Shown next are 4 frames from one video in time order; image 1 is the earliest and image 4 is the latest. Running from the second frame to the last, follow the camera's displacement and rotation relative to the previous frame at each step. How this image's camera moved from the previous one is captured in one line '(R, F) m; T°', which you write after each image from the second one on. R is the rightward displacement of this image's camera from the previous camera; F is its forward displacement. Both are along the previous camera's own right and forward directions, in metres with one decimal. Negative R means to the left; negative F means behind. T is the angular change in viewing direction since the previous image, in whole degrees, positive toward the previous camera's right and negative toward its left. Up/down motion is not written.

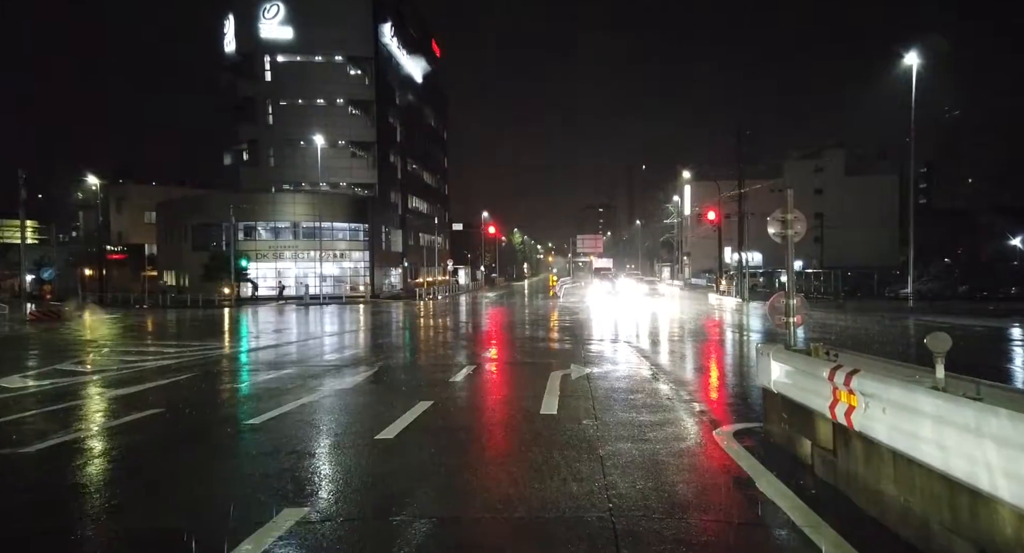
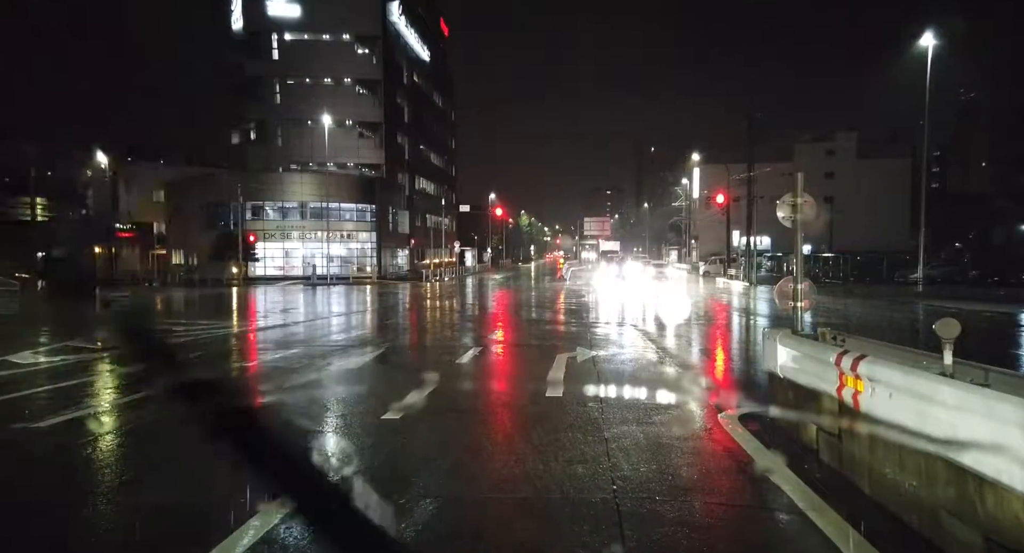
(0.0, 0.0) m; -1°
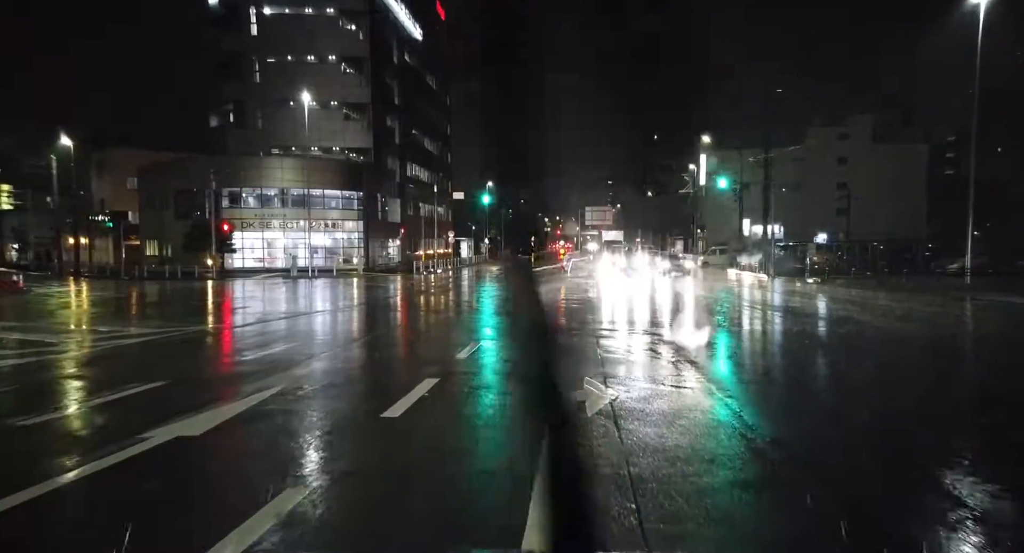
(+0.2, +2.8) m; 0°
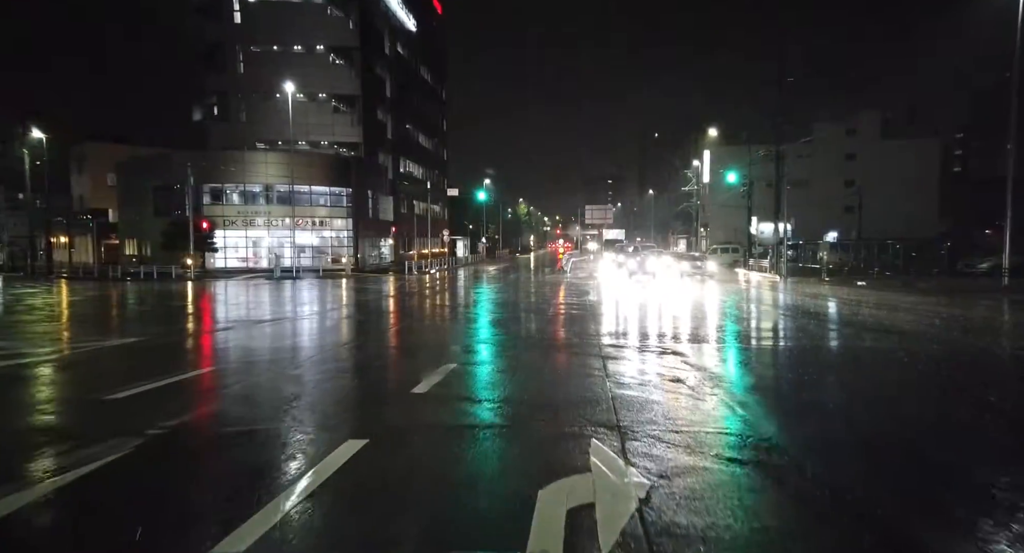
(+0.2, +1.9) m; 0°
